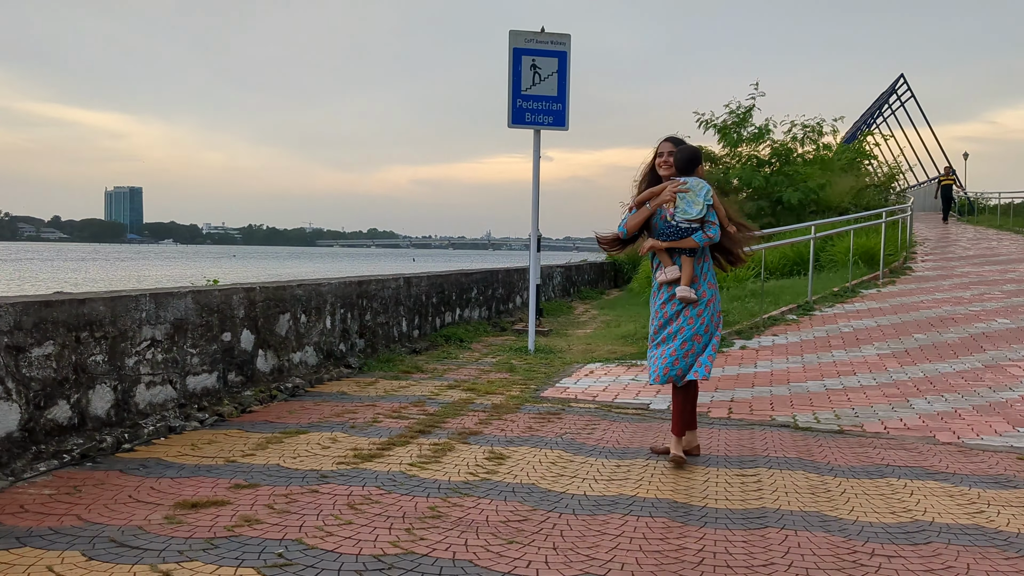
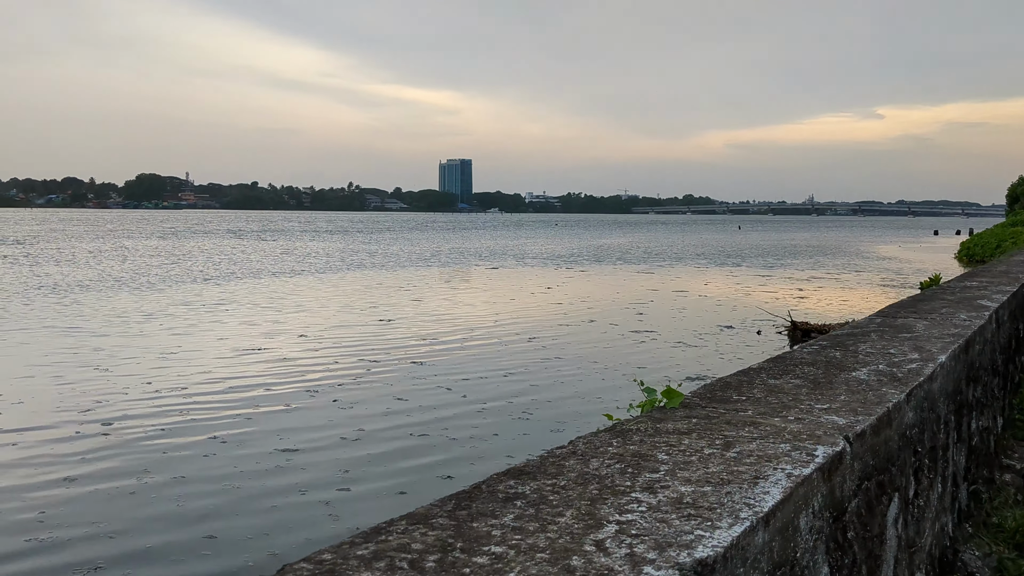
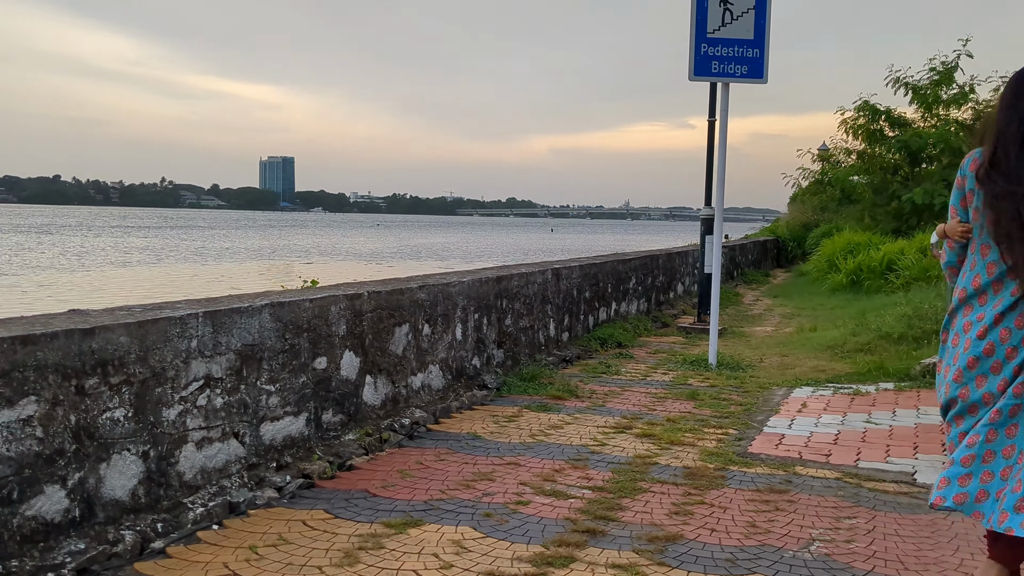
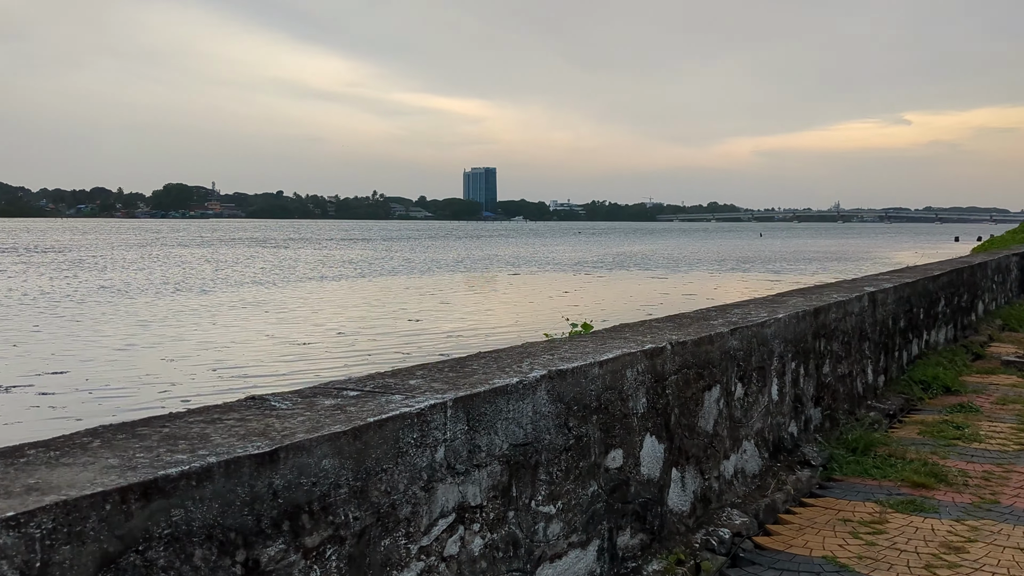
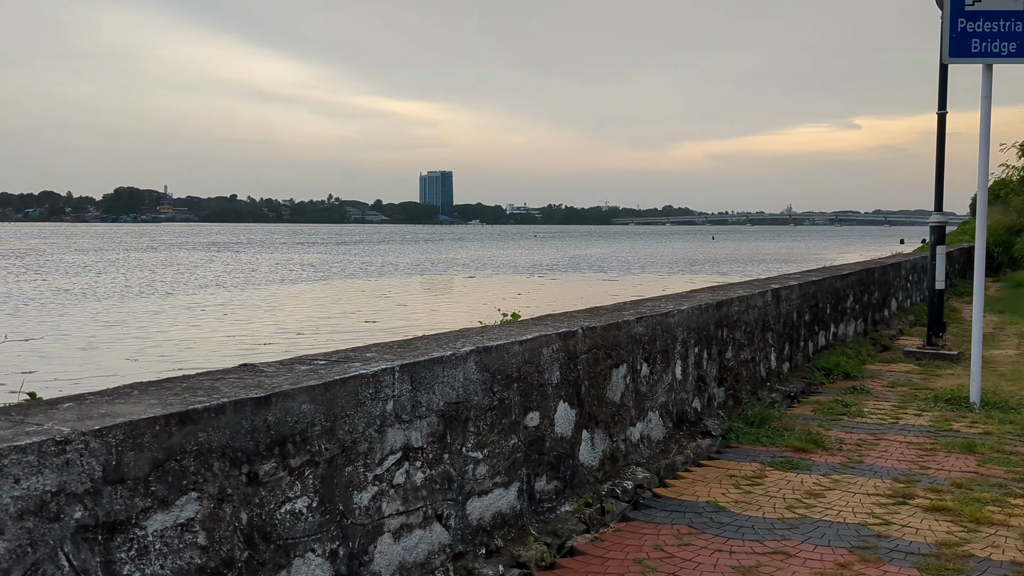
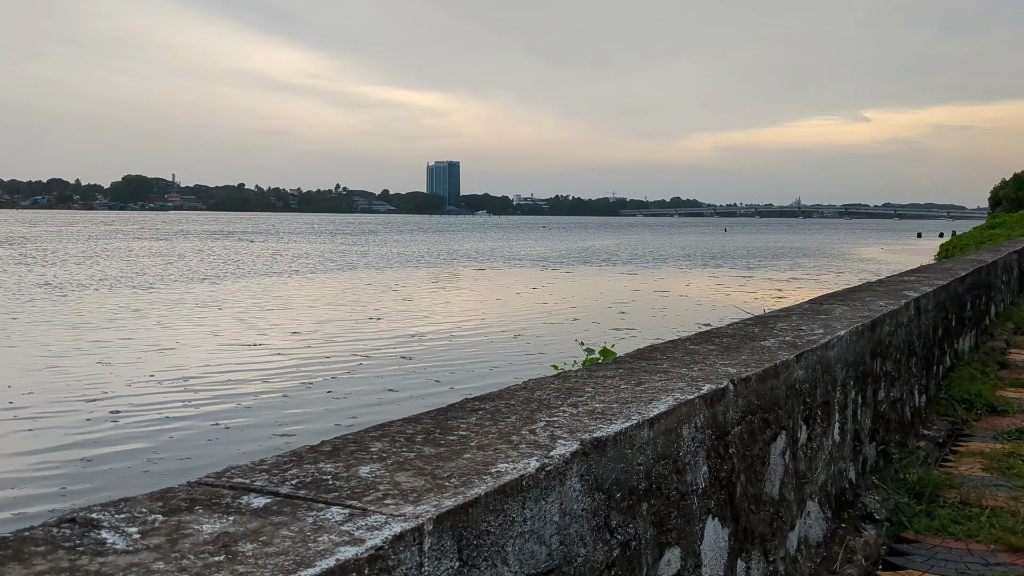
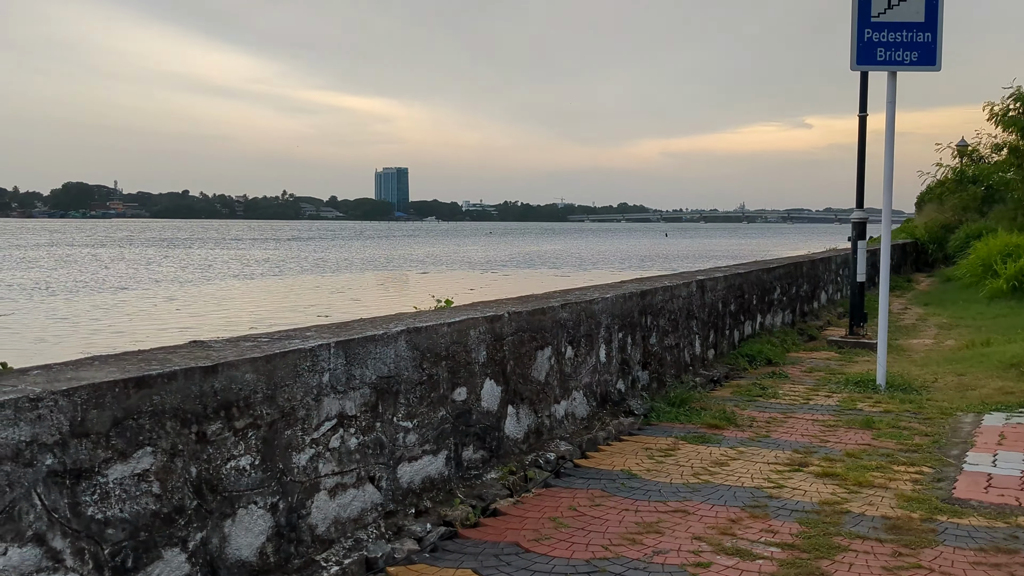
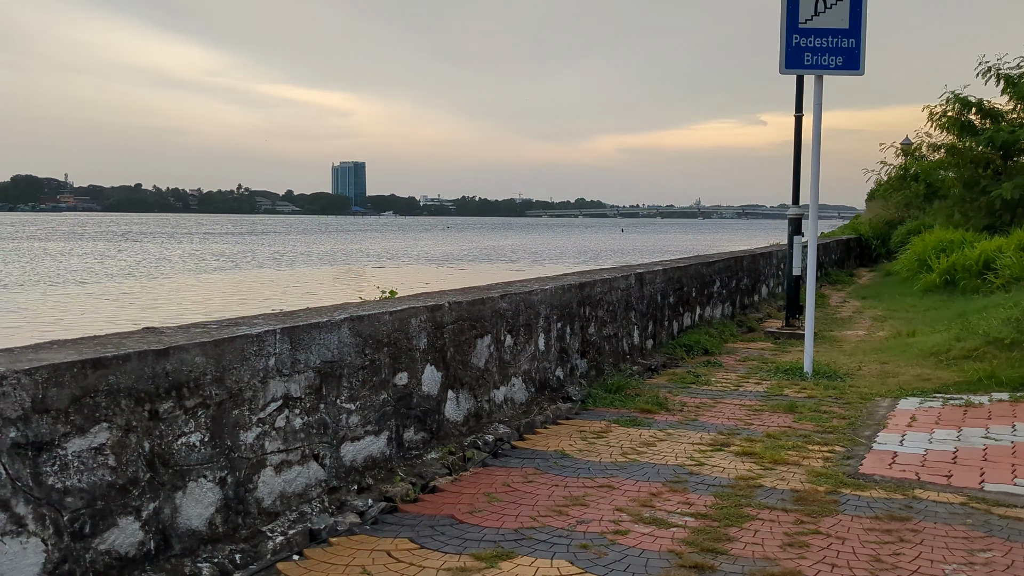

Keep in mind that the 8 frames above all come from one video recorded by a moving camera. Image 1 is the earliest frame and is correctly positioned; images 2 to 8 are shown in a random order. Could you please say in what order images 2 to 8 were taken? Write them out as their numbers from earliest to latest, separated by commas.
3, 8, 7, 5, 4, 6, 2
